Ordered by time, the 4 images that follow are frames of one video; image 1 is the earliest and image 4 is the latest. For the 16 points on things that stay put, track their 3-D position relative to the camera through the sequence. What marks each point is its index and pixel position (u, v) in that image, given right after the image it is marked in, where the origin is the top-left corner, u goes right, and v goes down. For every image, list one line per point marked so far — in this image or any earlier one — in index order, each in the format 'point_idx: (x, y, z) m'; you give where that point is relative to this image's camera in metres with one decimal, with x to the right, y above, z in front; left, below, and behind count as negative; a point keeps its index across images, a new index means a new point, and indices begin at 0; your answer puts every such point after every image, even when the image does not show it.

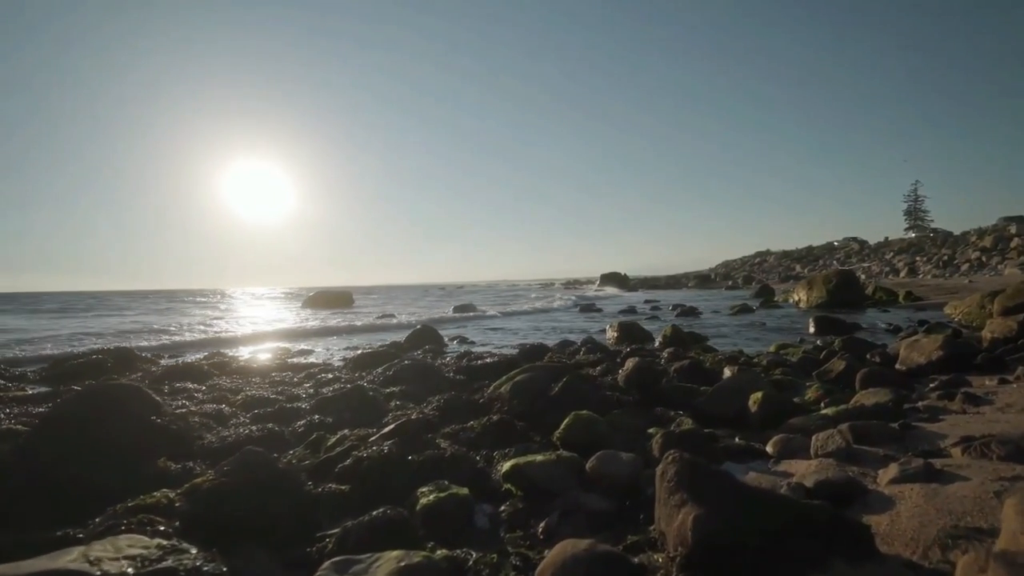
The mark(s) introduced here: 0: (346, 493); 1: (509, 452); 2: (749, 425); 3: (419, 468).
0: (-1.8, -2.2, +6.5) m
1: (-0.1, -2.0, +7.6) m
2: (+3.3, -1.9, +8.6) m
3: (-1.1, -2.0, +7.0) m
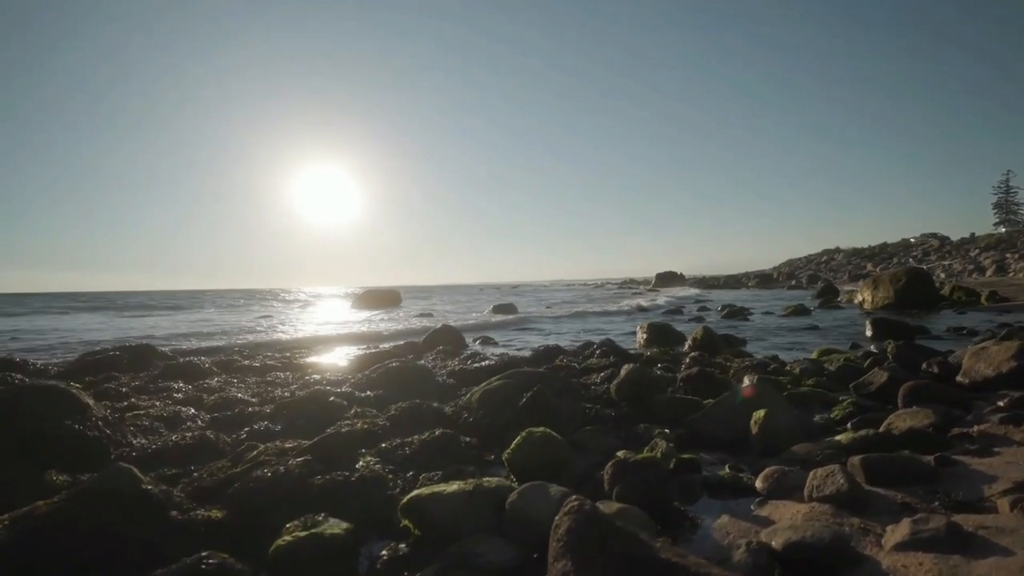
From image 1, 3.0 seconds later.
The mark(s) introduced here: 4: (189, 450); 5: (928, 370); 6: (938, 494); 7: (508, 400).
0: (-2.6, -2.1, +5.5) m
1: (-0.8, -1.9, +6.3) m
2: (+2.7, -1.8, +7.0) m
3: (-1.8, -1.9, +5.9) m
4: (-4.1, -2.1, +7.9) m
5: (+6.9, -1.4, +10.2) m
6: (+3.5, -1.7, +5.0) m
7: (-0.1, -1.5, +8.5) m
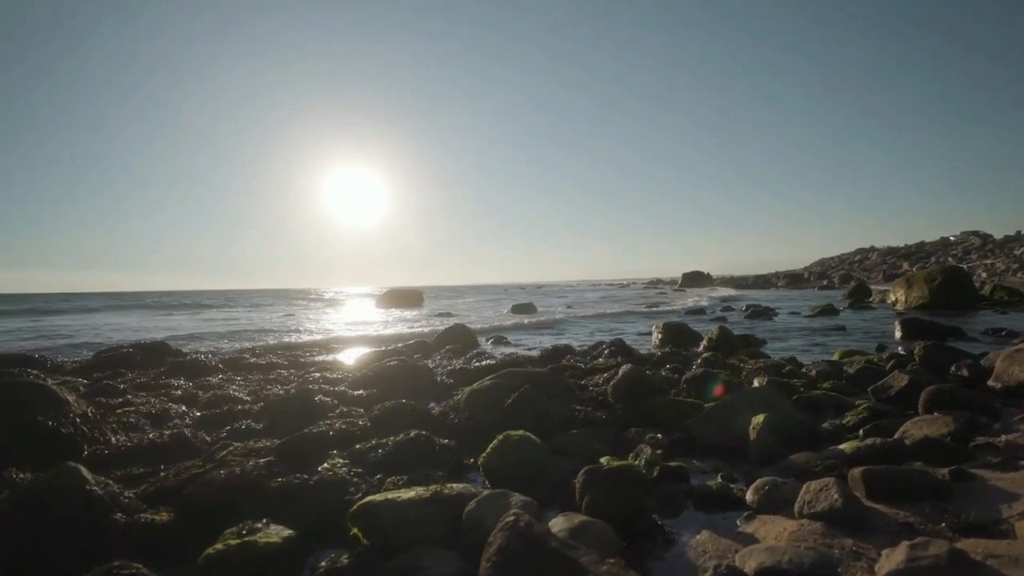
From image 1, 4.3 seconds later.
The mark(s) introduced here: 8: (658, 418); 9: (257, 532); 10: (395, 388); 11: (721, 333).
0: (-2.9, -2.0, +5.2) m
1: (-1.1, -1.8, +5.9) m
2: (+2.4, -1.8, +6.4) m
3: (-2.1, -1.8, +5.5) m
4: (-4.3, -2.0, +7.6) m
5: (+6.8, -1.3, +9.4) m
6: (+3.1, -1.6, +4.4) m
7: (-0.2, -1.5, +8.0) m
8: (+1.8, -1.6, +7.7) m
9: (-1.9, -1.8, +4.6) m
10: (-2.1, -1.8, +11.0) m
11: (+4.8, -1.1, +14.2) m
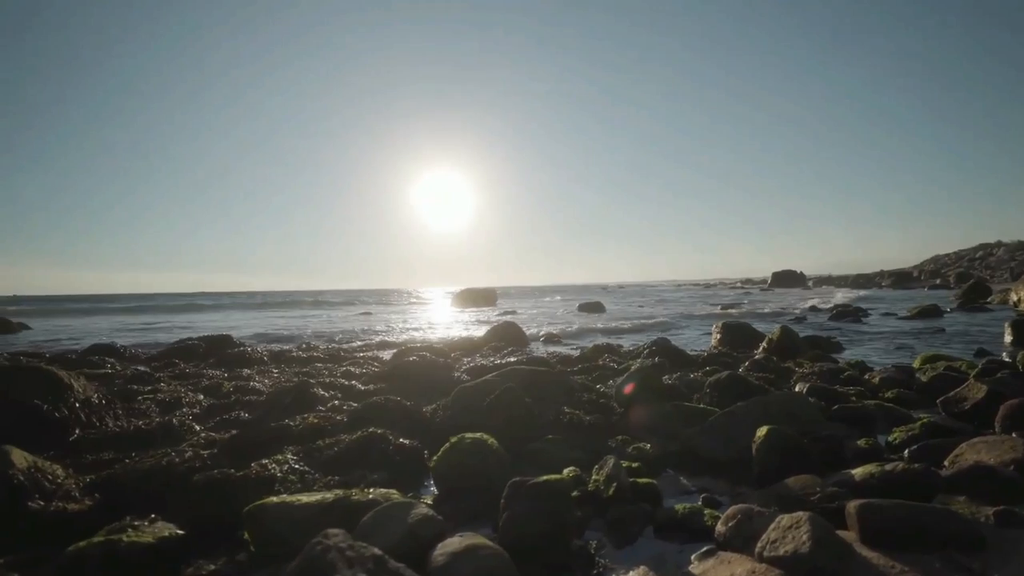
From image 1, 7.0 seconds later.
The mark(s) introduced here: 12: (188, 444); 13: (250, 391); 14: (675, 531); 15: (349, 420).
0: (-3.5, -1.8, +4.9) m
1: (-1.5, -1.7, +5.3) m
2: (+2.0, -1.6, +5.3) m
3: (-2.7, -1.7, +5.1) m
4: (-4.5, -1.8, +7.5) m
5: (+6.8, -1.2, +7.6) m
6: (+2.3, -1.5, +3.2) m
7: (-0.4, -1.3, +7.3) m
8: (+1.6, -1.5, +6.7) m
9: (-2.6, -1.6, +4.2) m
10: (-1.8, -1.6, +10.6) m
11: (+5.5, -0.9, +12.6) m
12: (-3.5, -1.7, +6.7) m
13: (-4.5, -1.8, +10.7) m
14: (+1.1, -1.7, +4.3) m
15: (-1.9, -1.6, +7.4) m
